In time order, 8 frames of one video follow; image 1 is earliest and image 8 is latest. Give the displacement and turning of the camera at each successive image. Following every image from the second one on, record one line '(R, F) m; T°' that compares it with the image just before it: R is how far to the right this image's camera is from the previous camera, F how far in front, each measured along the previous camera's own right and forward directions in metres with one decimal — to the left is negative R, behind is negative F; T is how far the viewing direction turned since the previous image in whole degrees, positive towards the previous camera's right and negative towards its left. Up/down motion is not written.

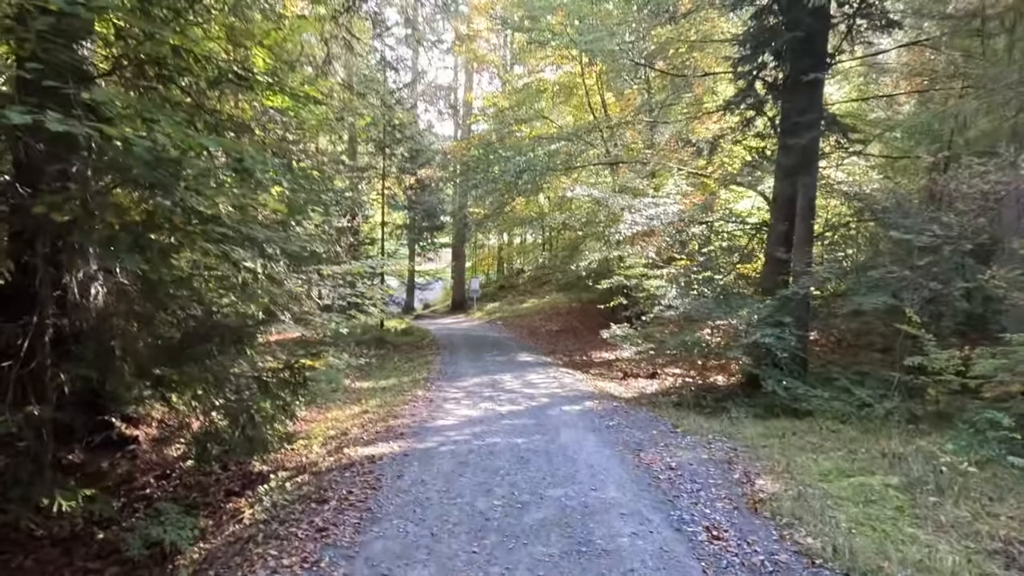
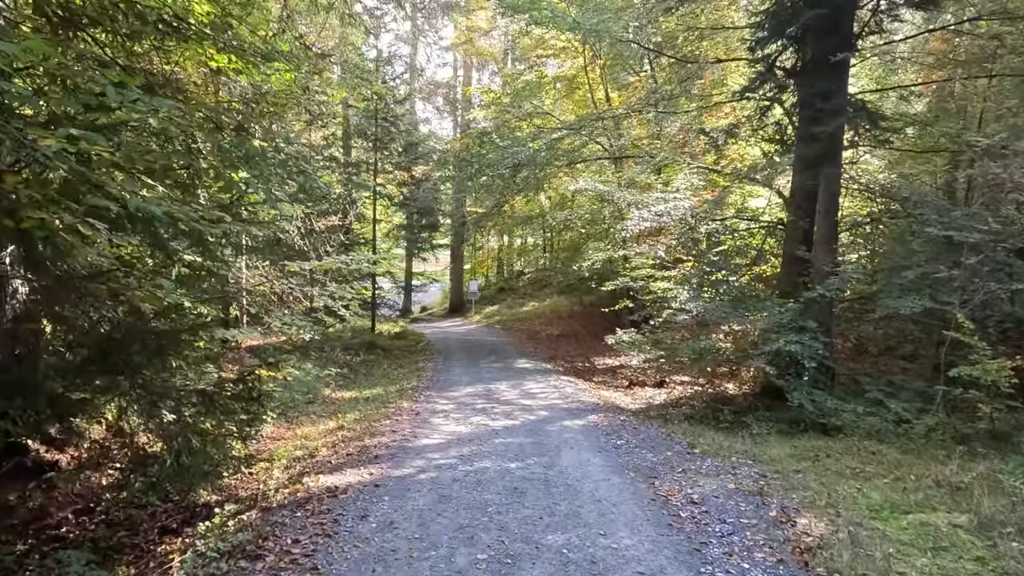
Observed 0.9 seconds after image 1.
(+0.1, +1.0) m; 0°
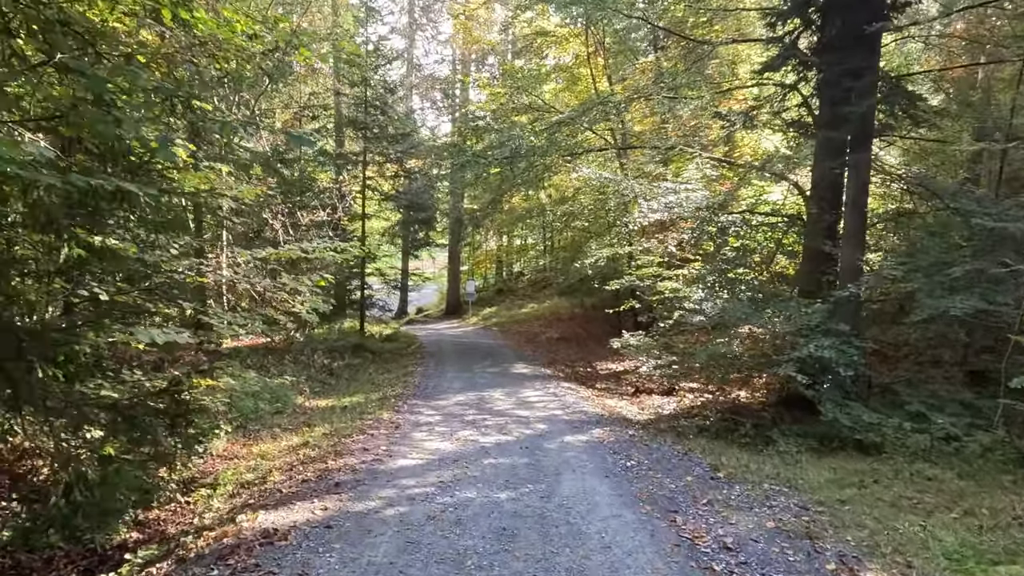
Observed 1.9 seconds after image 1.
(+0.1, +1.1) m; 0°
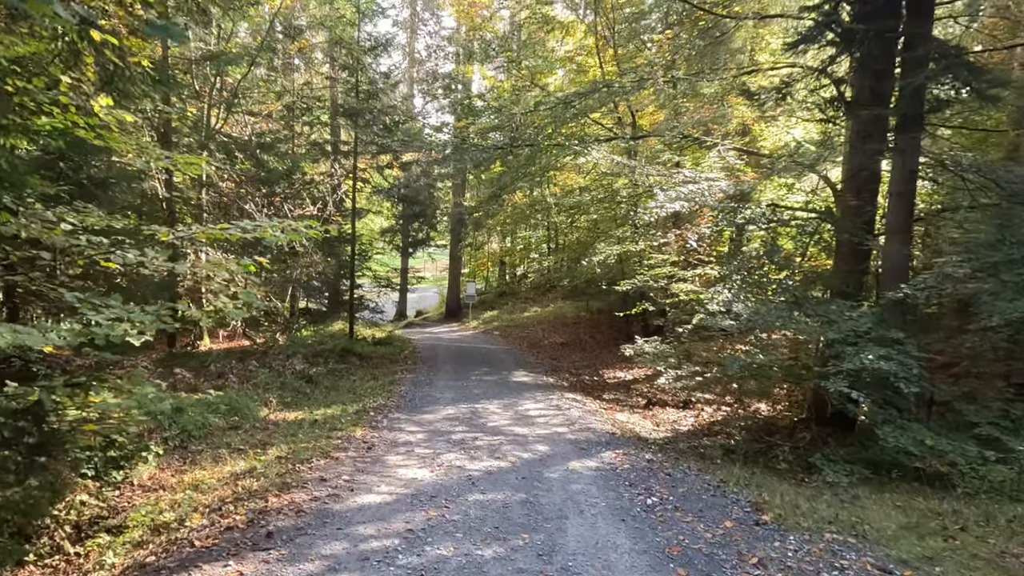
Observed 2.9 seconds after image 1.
(+0.1, +1.2) m; 0°
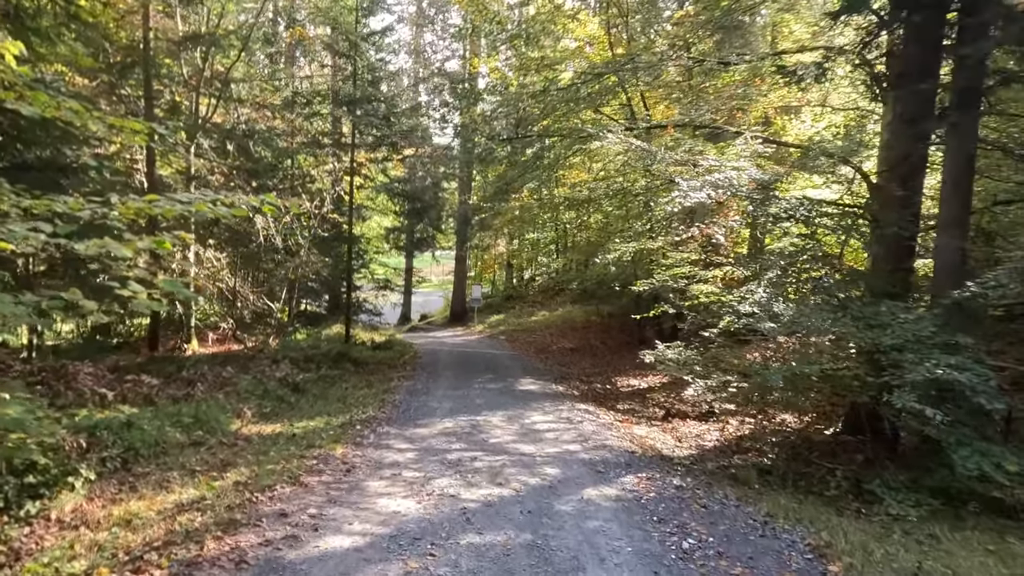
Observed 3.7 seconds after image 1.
(0.0, +1.0) m; -1°
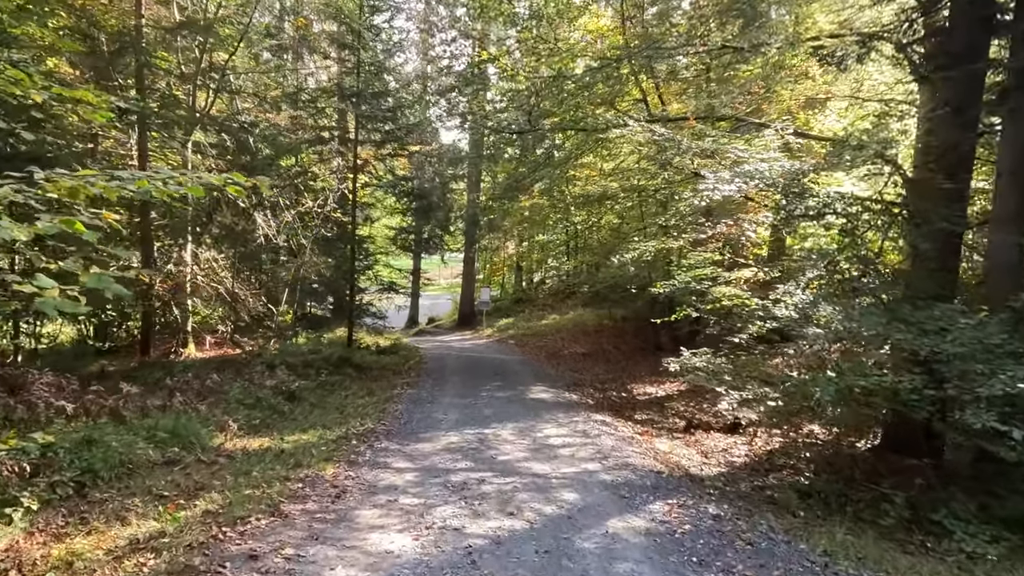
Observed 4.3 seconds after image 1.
(0.0, +0.7) m; -1°
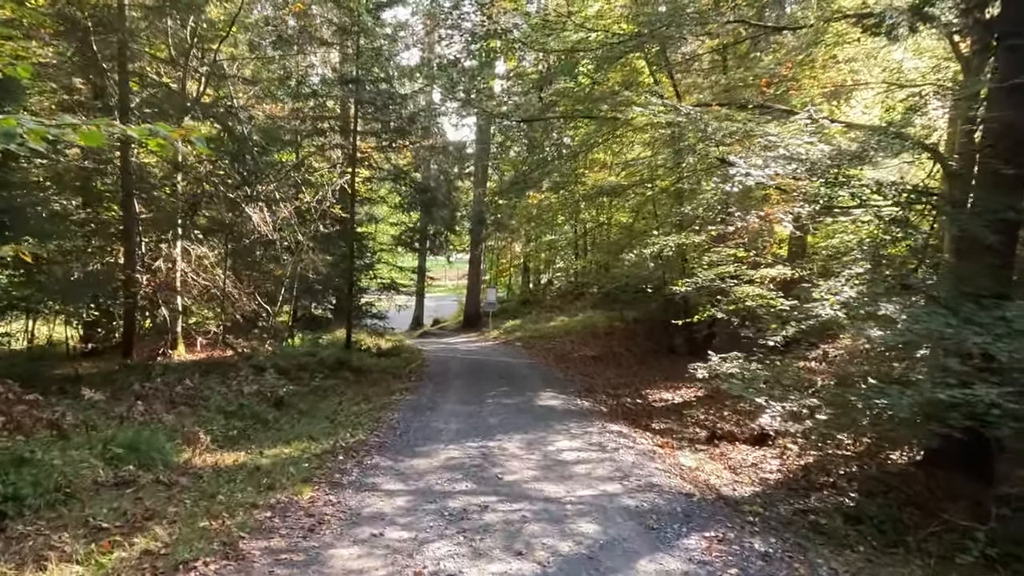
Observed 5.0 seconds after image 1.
(0.0, +0.8) m; -1°
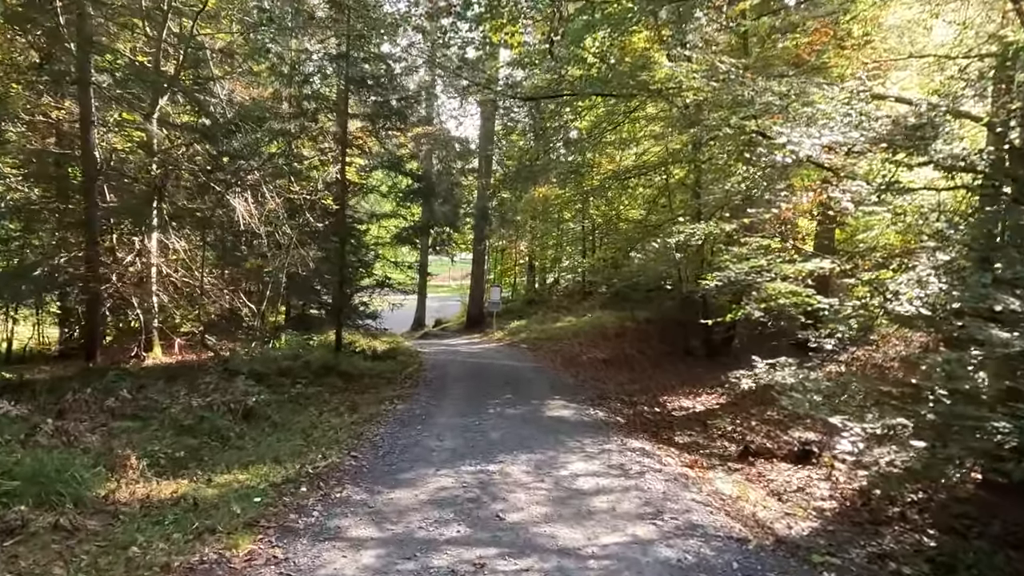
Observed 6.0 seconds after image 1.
(0.0, +1.2) m; 0°
